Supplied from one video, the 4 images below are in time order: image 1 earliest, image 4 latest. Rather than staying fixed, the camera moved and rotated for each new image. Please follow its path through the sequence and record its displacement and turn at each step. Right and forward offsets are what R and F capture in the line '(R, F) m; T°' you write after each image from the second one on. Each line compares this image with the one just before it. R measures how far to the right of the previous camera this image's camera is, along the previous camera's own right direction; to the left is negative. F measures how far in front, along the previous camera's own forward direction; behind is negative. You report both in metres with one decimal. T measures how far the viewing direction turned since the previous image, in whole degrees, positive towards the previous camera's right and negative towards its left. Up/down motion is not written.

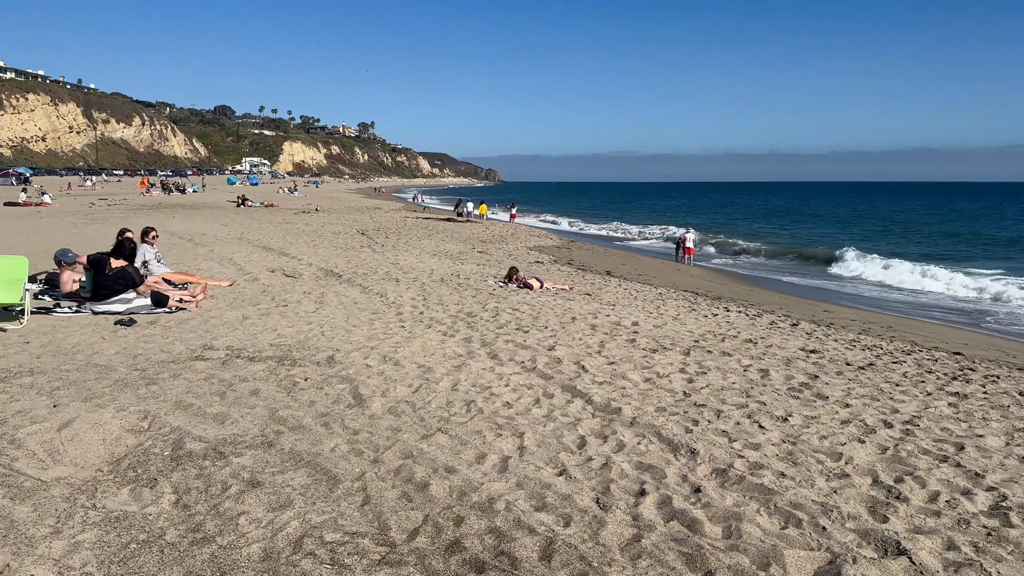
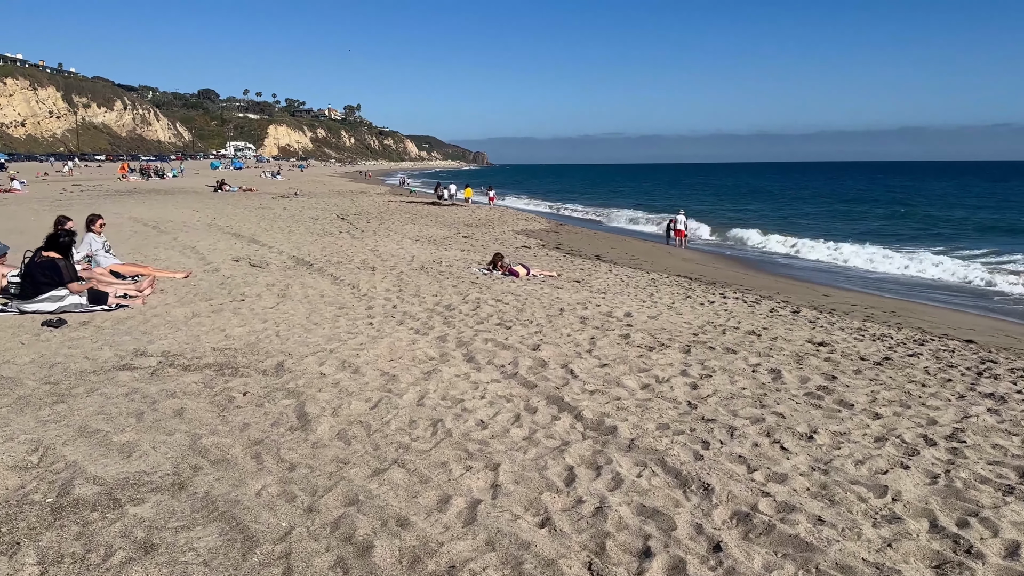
(+0.1, +0.7) m; +1°
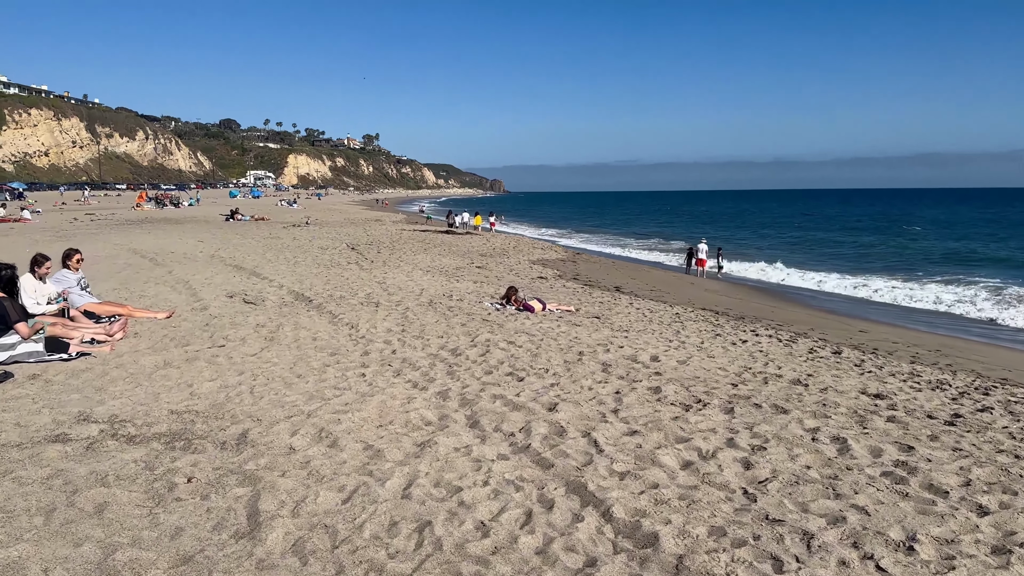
(0.0, +0.8) m; -1°
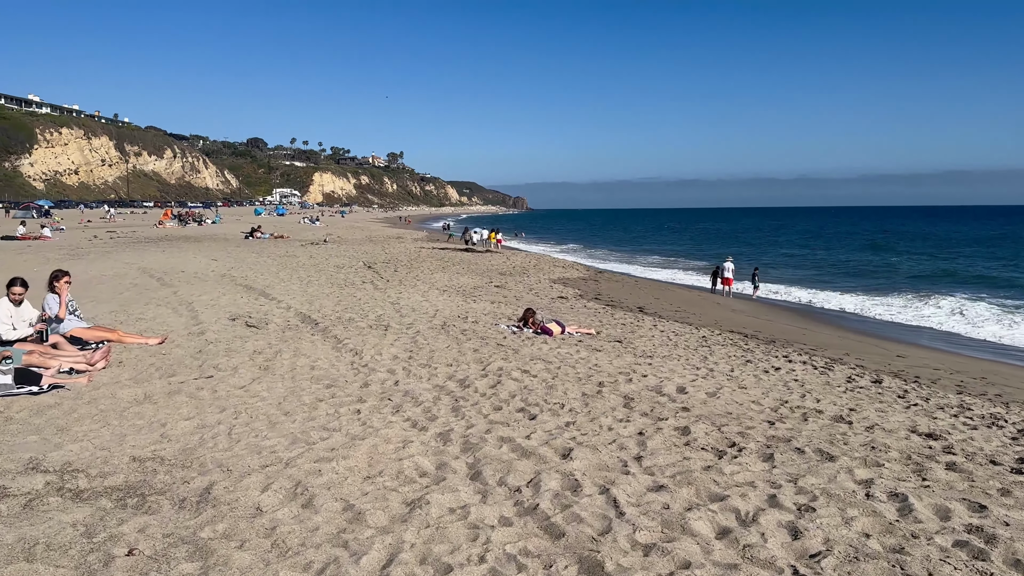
(+0.1, +0.5) m; -2°
